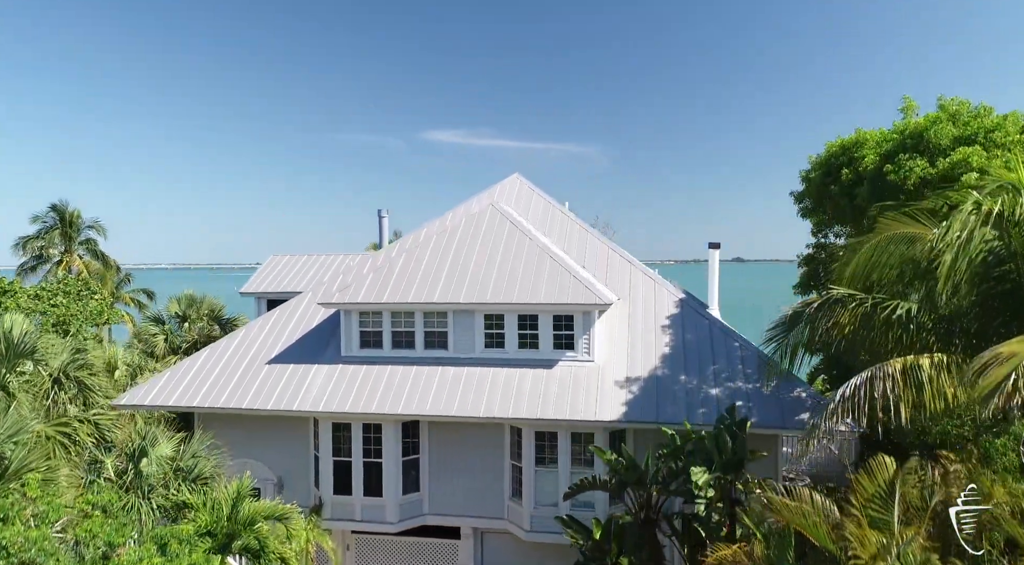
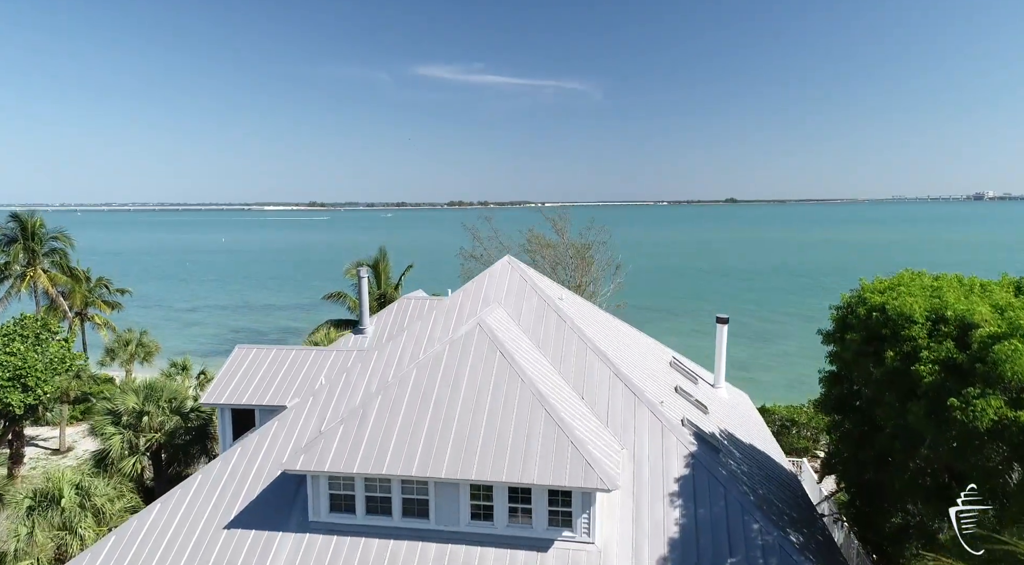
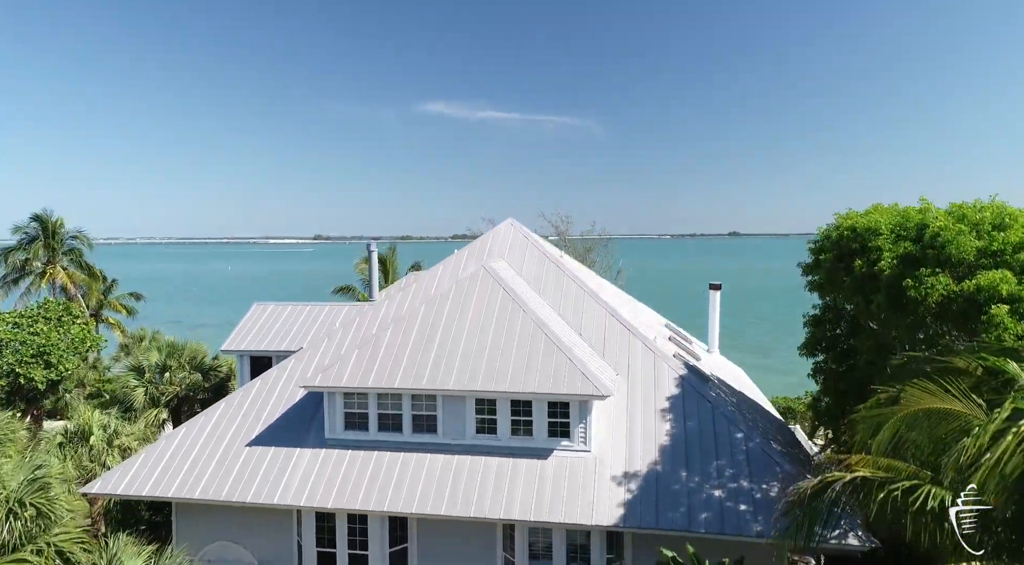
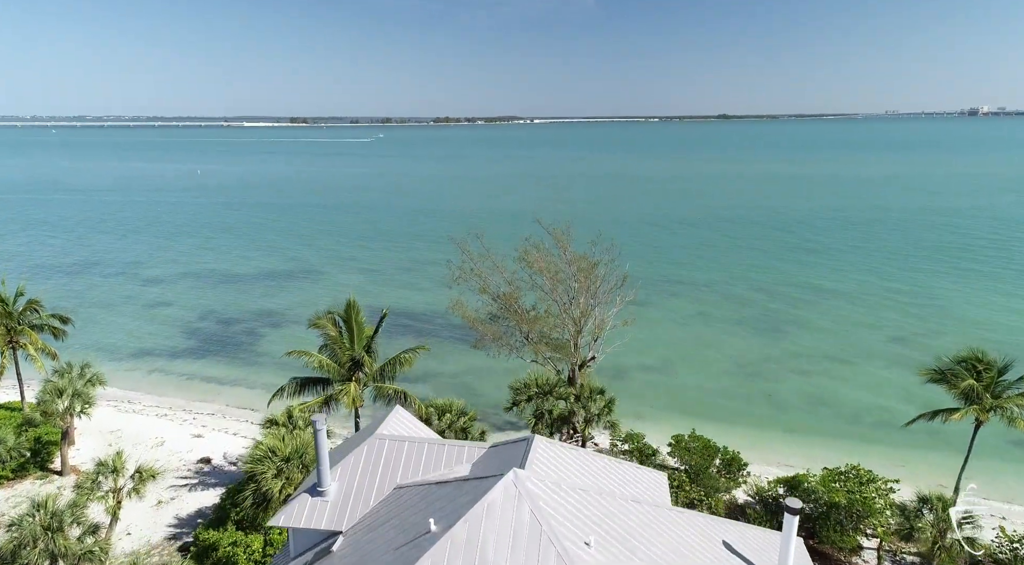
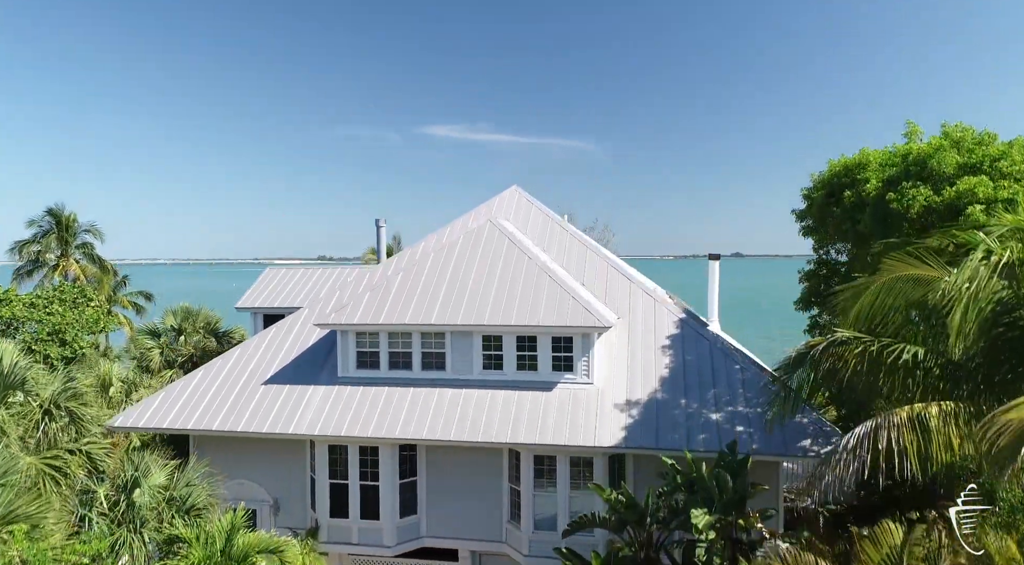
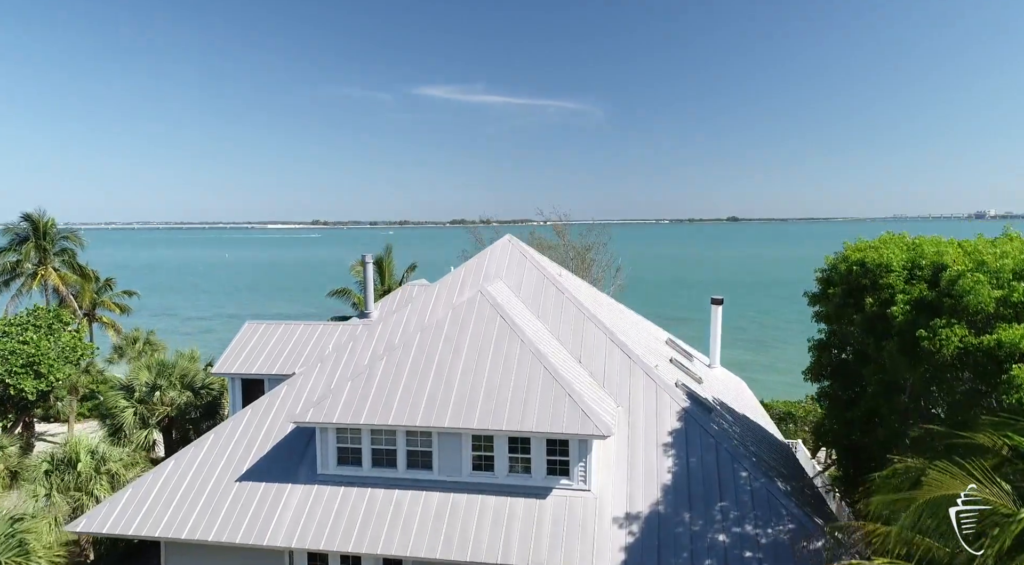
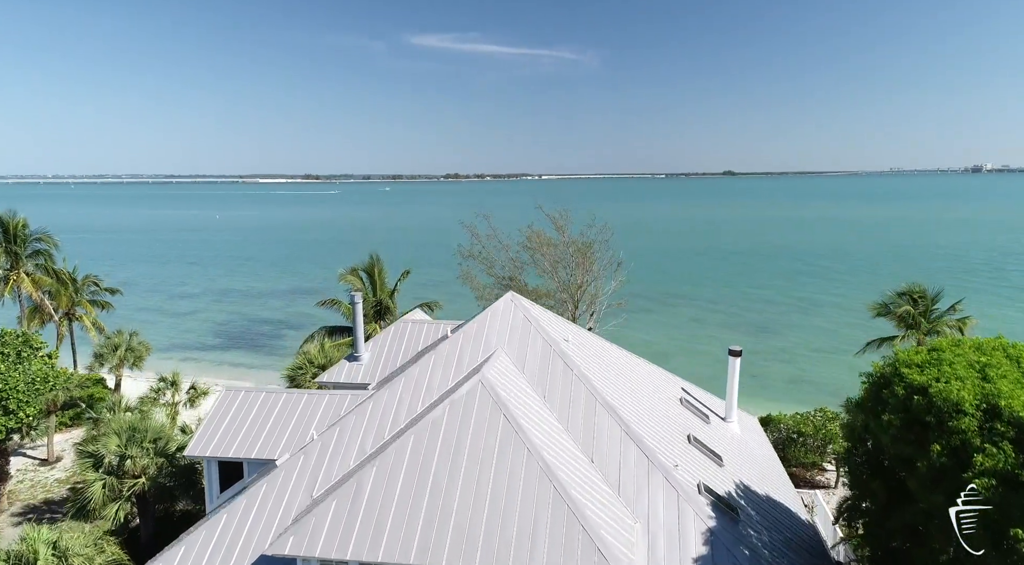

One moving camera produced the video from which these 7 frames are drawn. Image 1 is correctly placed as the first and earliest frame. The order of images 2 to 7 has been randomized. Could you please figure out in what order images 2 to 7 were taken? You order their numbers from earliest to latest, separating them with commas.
5, 3, 6, 2, 7, 4
